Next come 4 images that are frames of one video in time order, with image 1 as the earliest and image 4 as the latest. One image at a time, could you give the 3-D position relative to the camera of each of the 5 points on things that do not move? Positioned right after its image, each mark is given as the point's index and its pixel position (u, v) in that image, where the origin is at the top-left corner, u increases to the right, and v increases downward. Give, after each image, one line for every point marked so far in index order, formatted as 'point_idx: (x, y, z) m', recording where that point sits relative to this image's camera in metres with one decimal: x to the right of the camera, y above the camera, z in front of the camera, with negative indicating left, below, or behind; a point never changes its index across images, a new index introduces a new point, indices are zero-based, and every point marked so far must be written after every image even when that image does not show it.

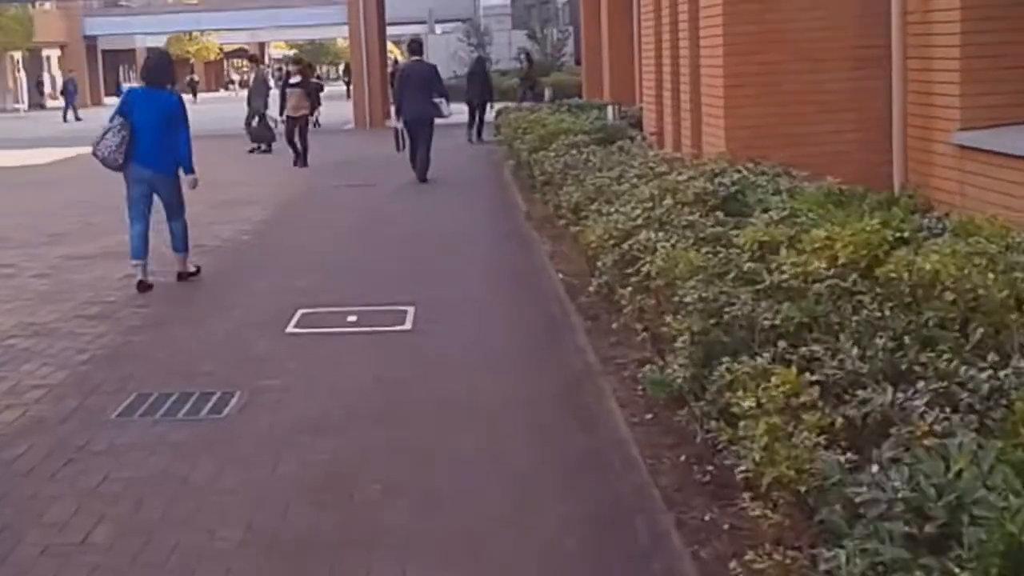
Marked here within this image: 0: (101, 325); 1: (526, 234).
0: (-2.0, -0.2, +9.2) m
1: (+0.1, +0.5, +15.3) m
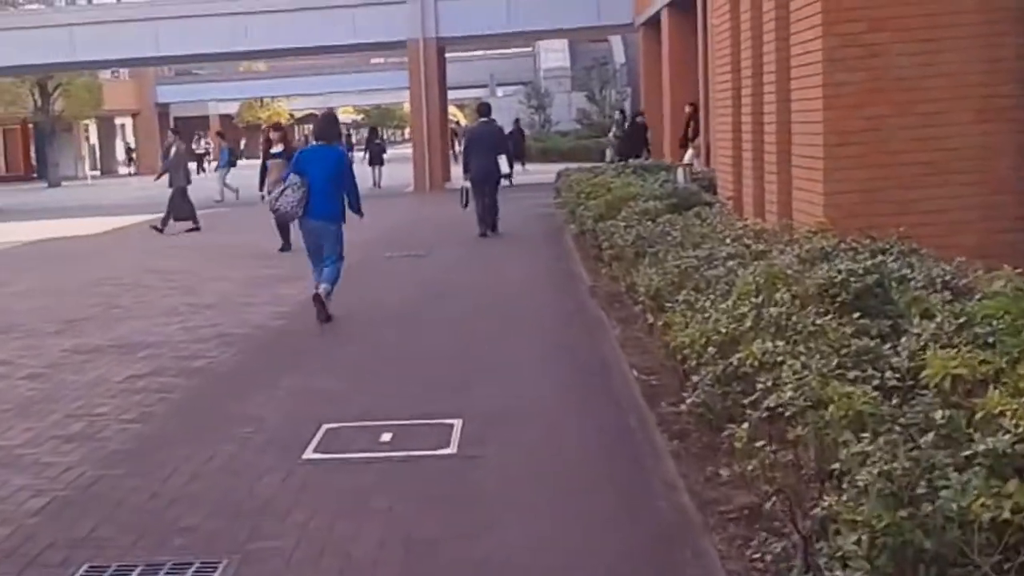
0: (-1.7, -0.7, +7.4) m
1: (+0.6, -0.2, +13.5) m
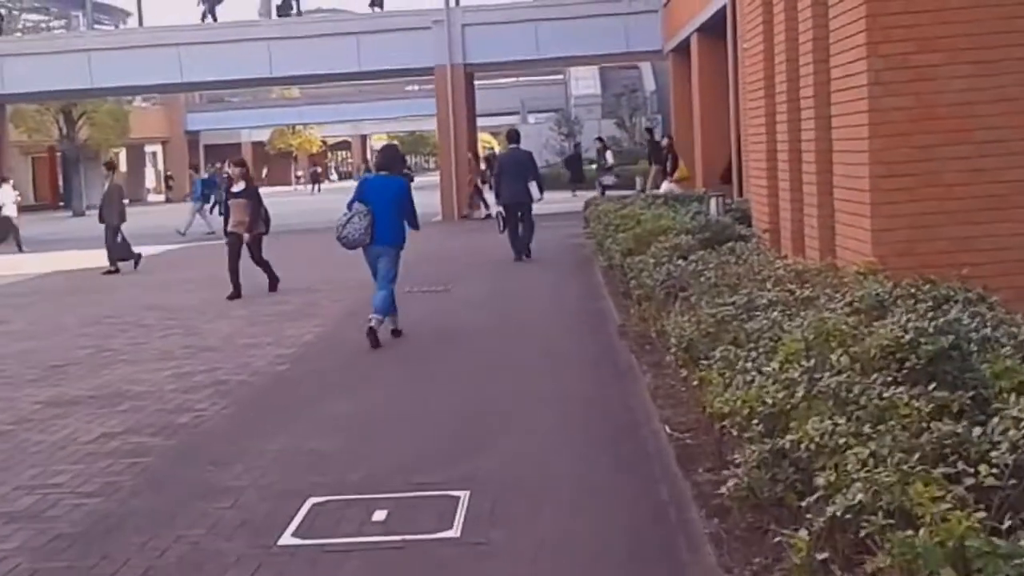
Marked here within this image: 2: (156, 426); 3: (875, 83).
0: (-1.7, -0.9, +6.4) m
1: (+0.7, -0.5, +12.5) m
2: (-1.8, -0.7, +9.5) m
3: (+1.7, +1.0, +8.7) m
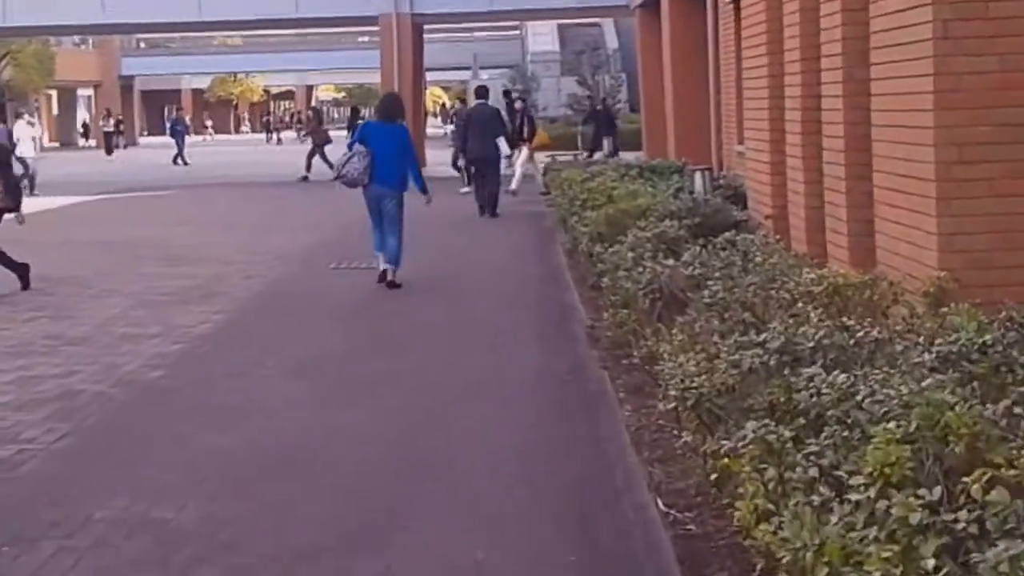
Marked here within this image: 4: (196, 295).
0: (-1.9, -0.9, +3.9) m
1: (+0.4, -0.5, +10.0) m
2: (-2.1, -0.7, +7.0) m
3: (+1.5, +0.9, +6.2) m
4: (-2.5, 0.0, +14.6) m
